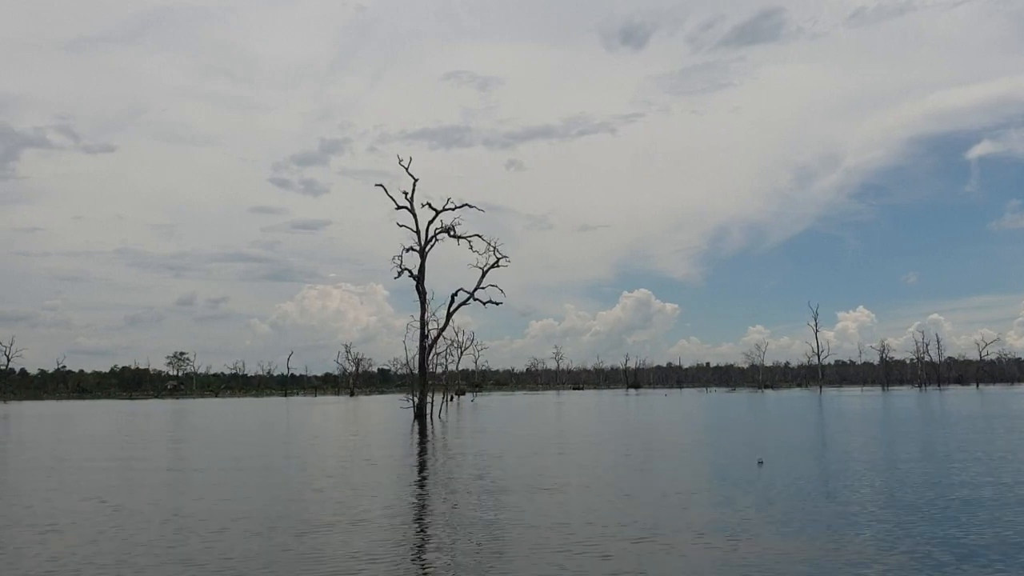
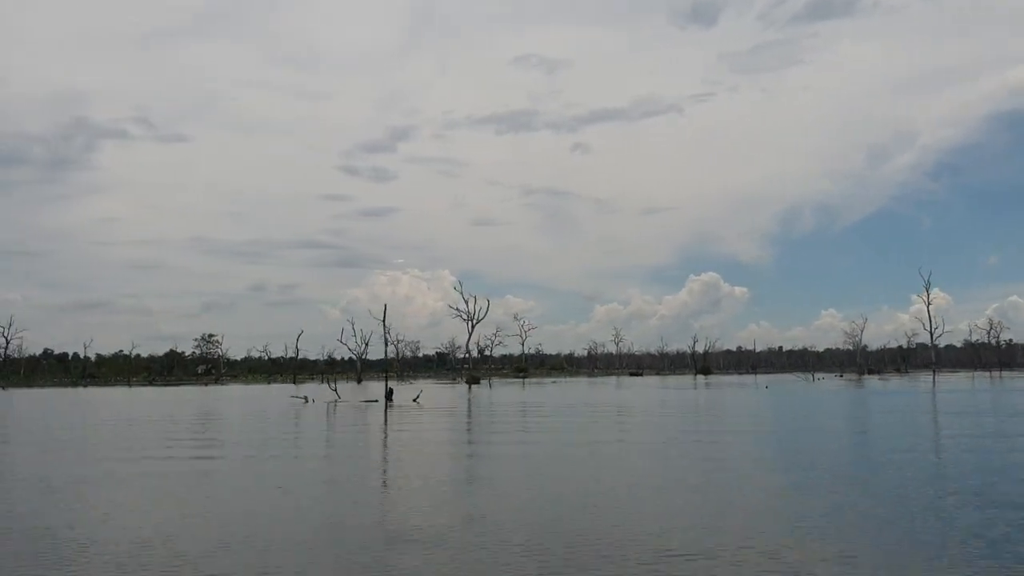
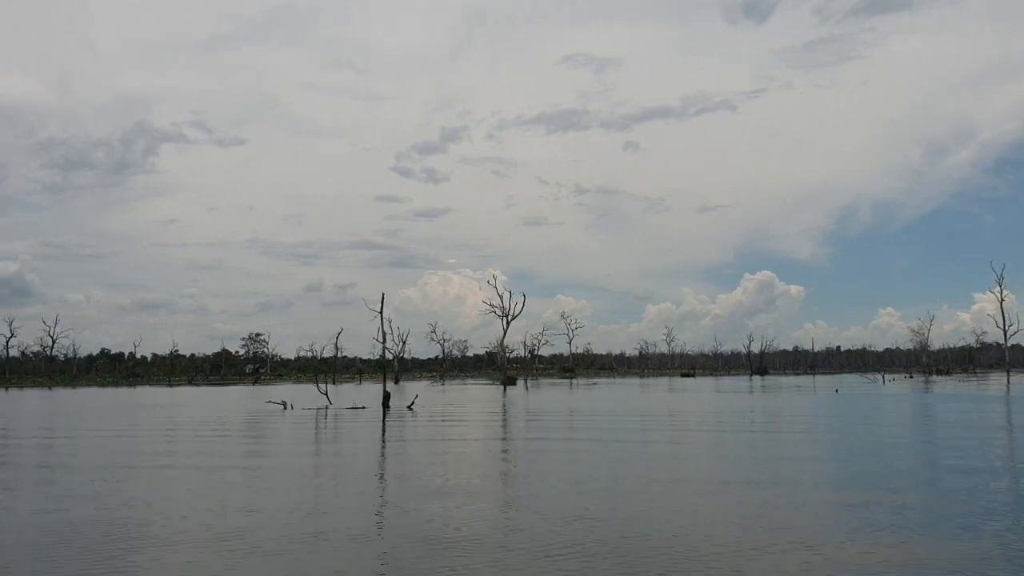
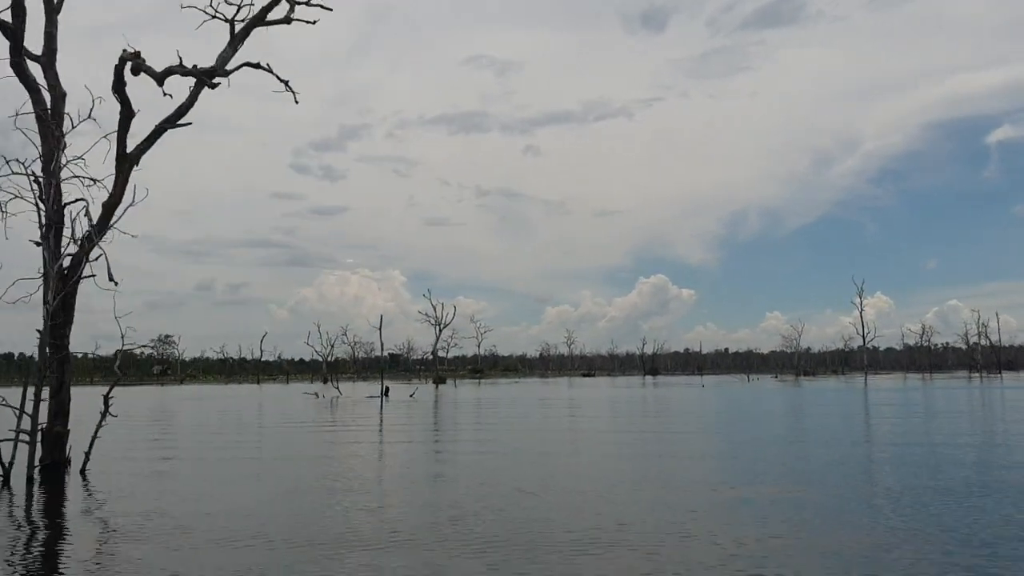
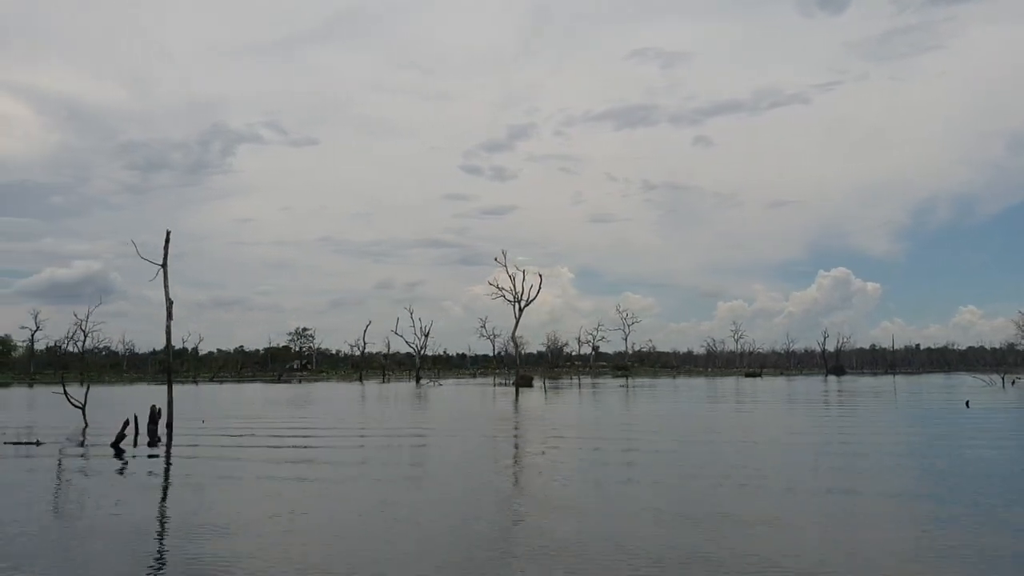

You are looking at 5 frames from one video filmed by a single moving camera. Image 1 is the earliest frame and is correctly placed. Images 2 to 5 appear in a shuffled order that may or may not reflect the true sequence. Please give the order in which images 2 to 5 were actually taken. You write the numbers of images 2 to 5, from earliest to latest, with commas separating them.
4, 2, 3, 5
